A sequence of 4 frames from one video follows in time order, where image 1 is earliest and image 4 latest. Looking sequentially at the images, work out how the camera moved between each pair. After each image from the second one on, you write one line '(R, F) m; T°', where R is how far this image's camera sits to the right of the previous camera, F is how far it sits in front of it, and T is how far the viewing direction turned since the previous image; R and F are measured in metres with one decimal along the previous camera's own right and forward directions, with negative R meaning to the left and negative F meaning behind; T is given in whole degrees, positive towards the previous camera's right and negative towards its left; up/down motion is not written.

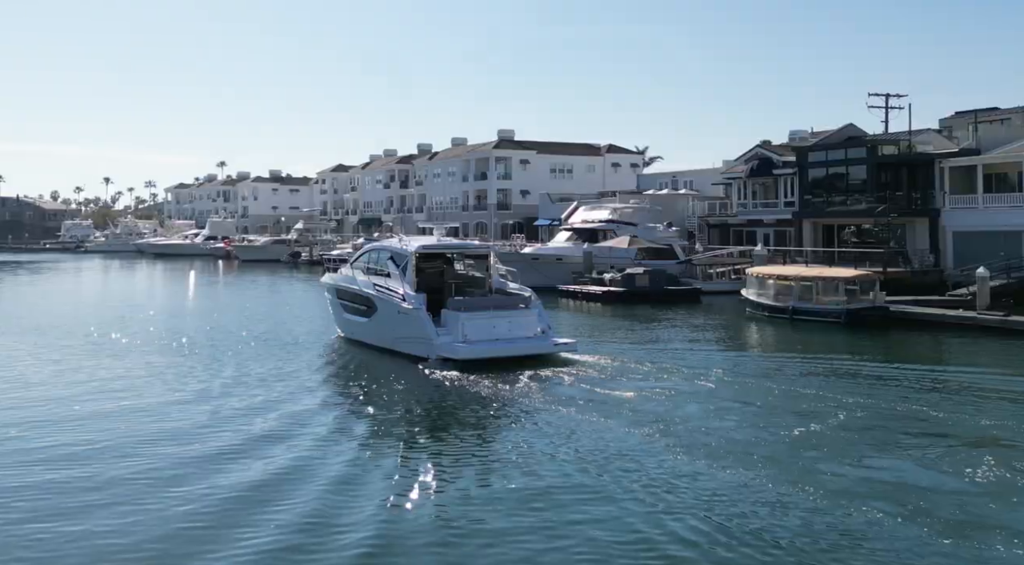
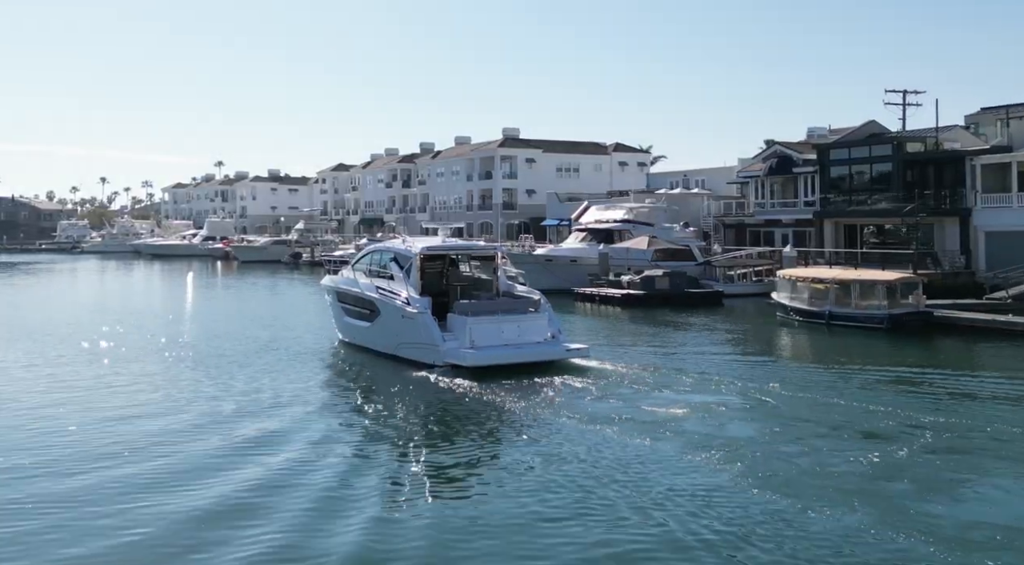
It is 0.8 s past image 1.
(-0.6, +1.2) m; 0°
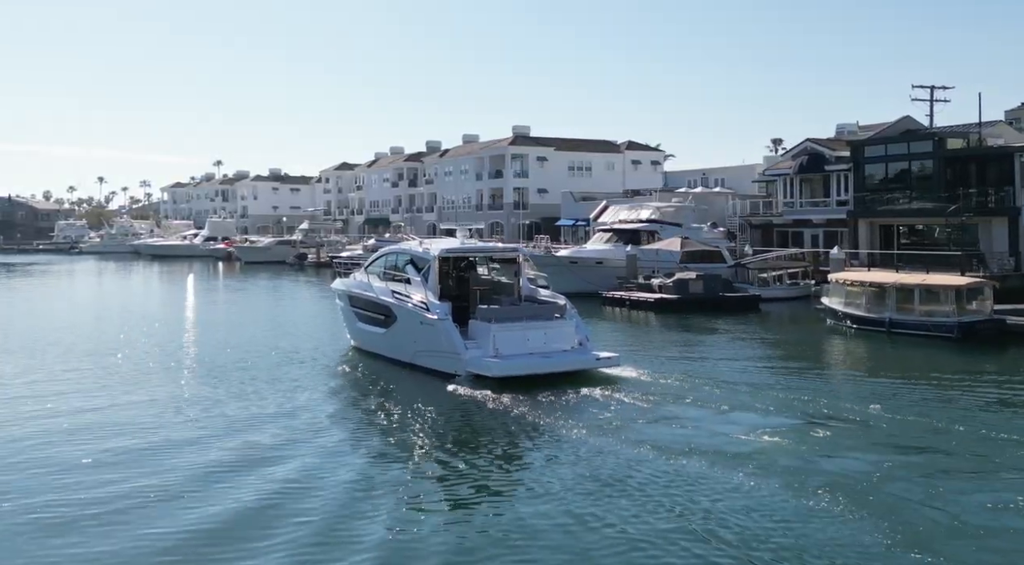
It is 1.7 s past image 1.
(-0.9, +1.5) m; 0°
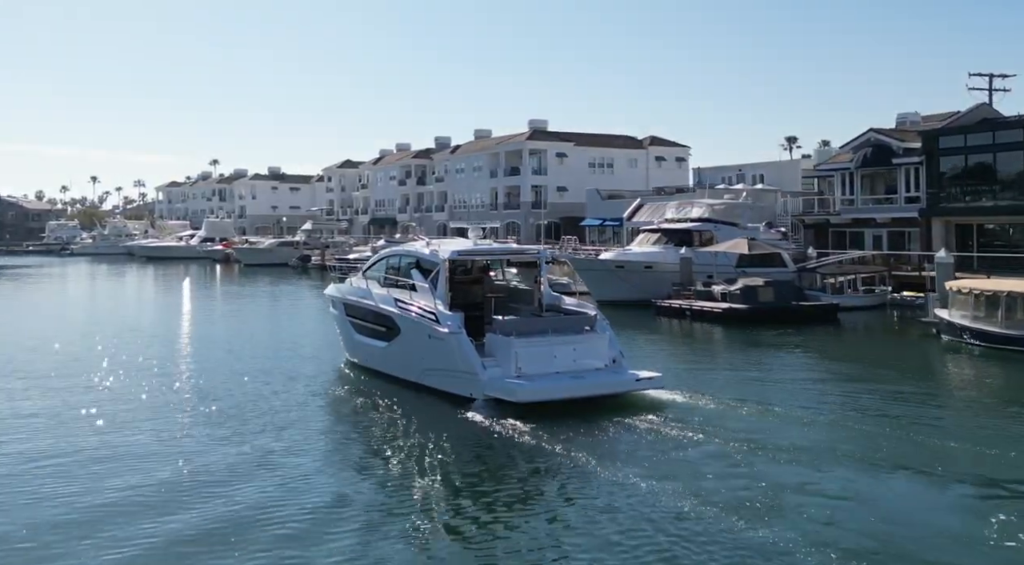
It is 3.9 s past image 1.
(-1.3, +3.5) m; 0°
